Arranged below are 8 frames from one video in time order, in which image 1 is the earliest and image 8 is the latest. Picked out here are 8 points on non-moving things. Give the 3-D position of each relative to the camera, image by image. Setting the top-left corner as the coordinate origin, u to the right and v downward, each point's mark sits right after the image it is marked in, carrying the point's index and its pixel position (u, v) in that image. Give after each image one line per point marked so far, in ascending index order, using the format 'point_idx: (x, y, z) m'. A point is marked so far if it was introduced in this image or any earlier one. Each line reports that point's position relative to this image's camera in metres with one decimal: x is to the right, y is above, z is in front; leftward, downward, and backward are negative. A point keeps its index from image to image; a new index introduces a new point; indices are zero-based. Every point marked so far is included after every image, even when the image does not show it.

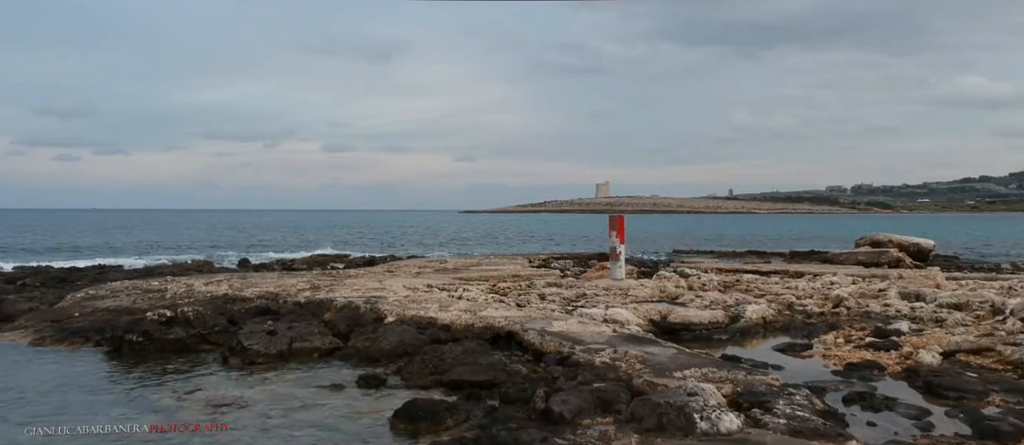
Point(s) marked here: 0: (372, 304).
0: (-2.5, -1.5, +11.9) m
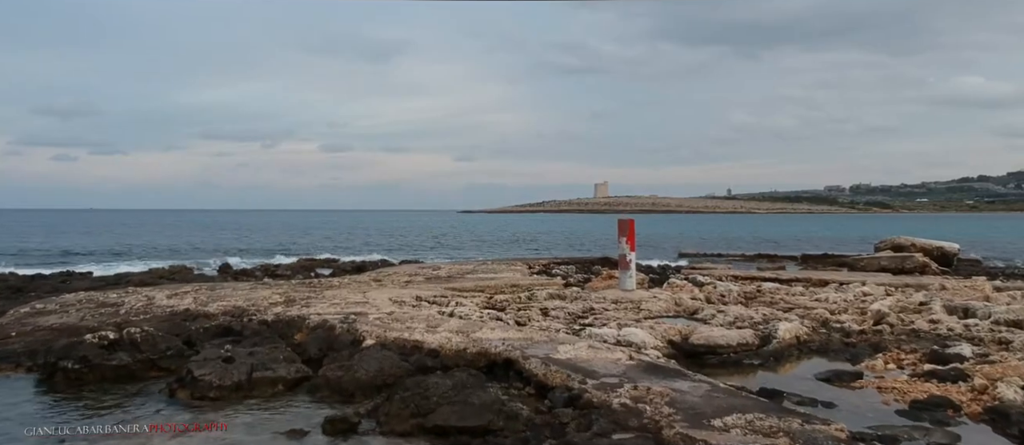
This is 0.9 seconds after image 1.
0: (-2.5, -1.6, +10.4) m
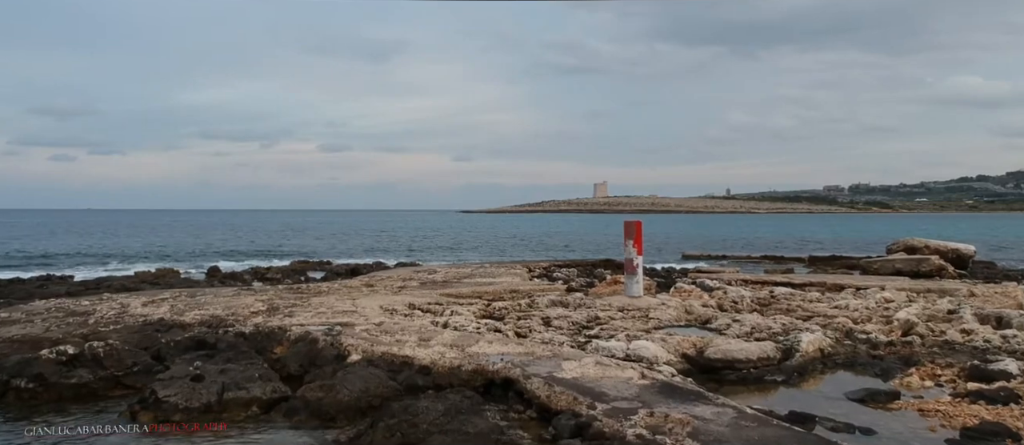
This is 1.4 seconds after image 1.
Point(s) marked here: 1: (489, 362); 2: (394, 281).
0: (-2.5, -1.6, +9.5) m
1: (-0.3, -1.7, +8.4) m
2: (-2.9, -1.5, +16.6) m
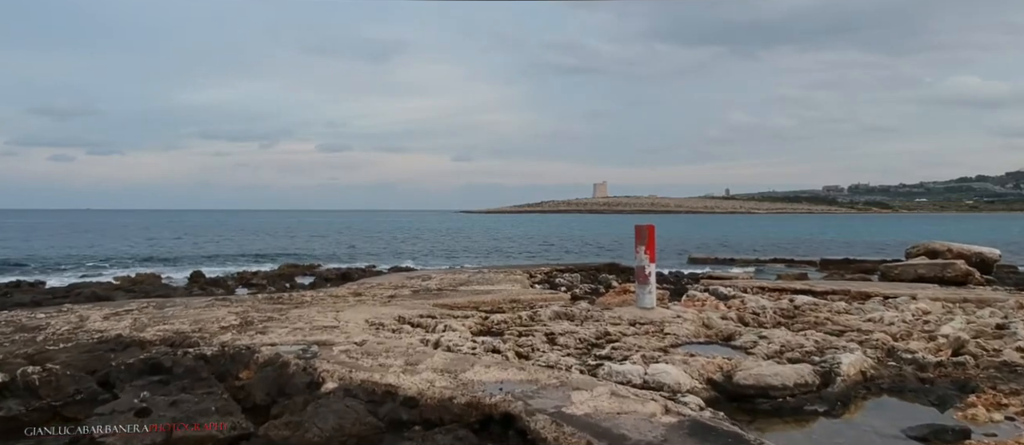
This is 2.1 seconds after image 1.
0: (-2.5, -1.7, +8.3) m
1: (-0.3, -1.8, +7.2) m
2: (-2.9, -1.5, +15.4) m
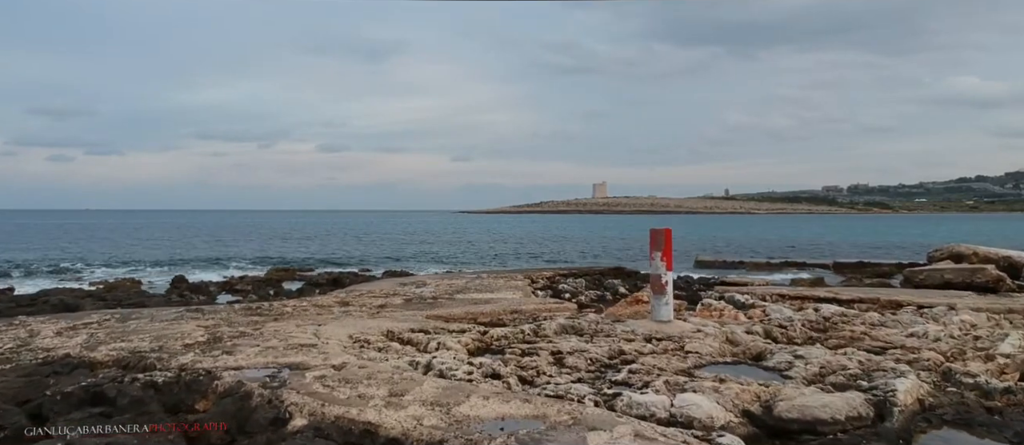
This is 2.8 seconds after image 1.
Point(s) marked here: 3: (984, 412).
0: (-2.5, -1.7, +7.1) m
1: (-0.2, -1.9, +5.9) m
2: (-2.9, -1.6, +14.2) m
3: (+5.3, -2.1, +7.6) m
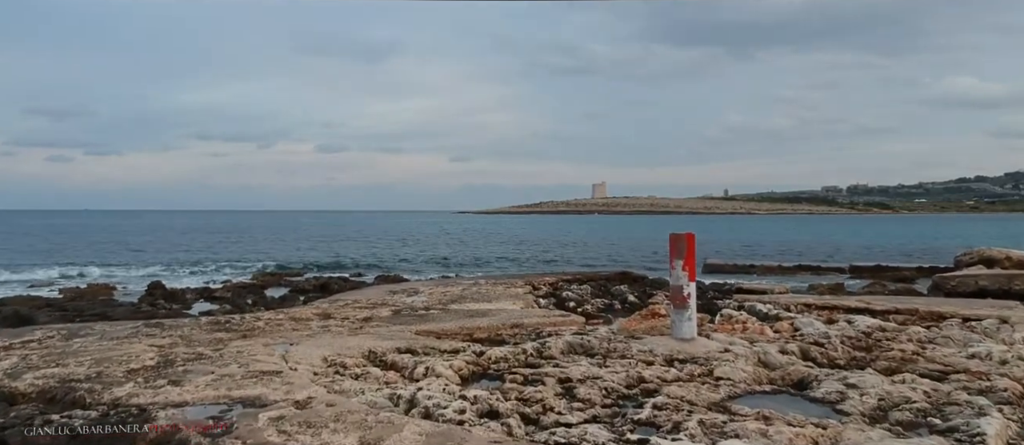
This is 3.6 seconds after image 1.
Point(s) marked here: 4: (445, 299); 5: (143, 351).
0: (-2.5, -1.8, +5.7) m
1: (-0.2, -1.9, +4.6) m
2: (-2.9, -1.7, +12.8) m
3: (+5.3, -2.2, +6.2) m
4: (-1.4, -1.6, +14.3) m
5: (-4.9, -1.7, +8.9) m
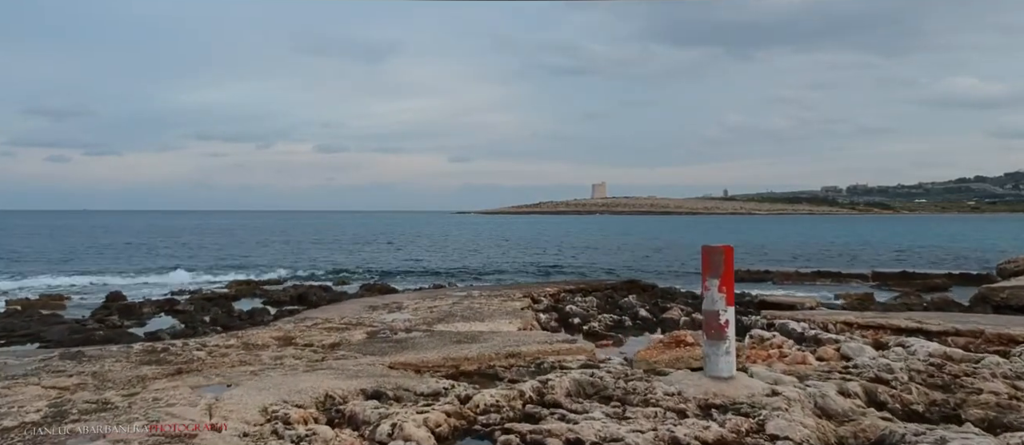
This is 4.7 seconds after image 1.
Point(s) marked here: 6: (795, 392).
0: (-2.6, -1.9, +3.8) m
1: (-0.3, -2.0, +2.6) m
2: (-3.0, -1.8, +10.9) m
3: (+5.3, -2.3, +4.3) m
4: (-1.5, -1.7, +12.4) m
5: (-5.0, -1.8, +7.0) m
6: (+3.2, -1.9, +7.6) m
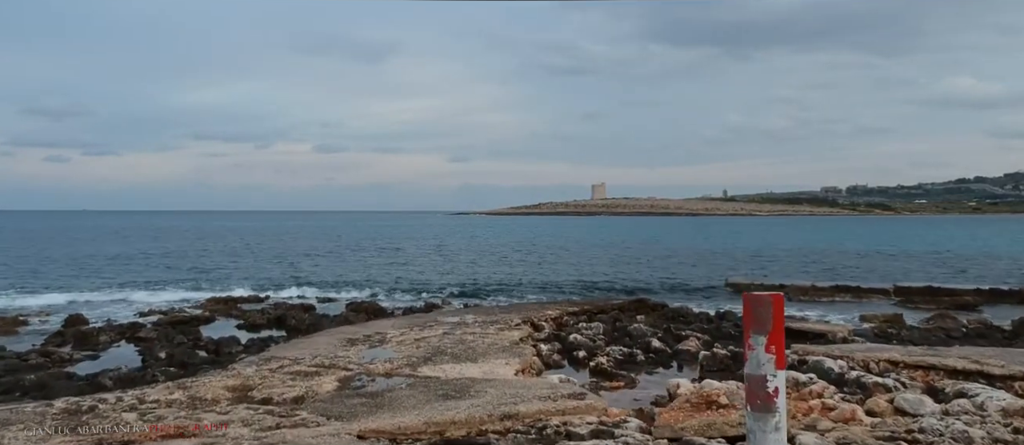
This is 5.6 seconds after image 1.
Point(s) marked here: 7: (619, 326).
0: (-2.6, -2.3, +2.2) m
1: (-0.3, -2.4, +1.1) m
2: (-3.0, -2.2, +9.3) m
3: (+5.2, -2.7, +2.7) m
4: (-1.6, -2.1, +10.9) m
5: (-5.0, -2.2, +5.4) m
6: (+3.1, -2.3, +6.0) m
7: (+2.5, -2.4, +15.3) m
